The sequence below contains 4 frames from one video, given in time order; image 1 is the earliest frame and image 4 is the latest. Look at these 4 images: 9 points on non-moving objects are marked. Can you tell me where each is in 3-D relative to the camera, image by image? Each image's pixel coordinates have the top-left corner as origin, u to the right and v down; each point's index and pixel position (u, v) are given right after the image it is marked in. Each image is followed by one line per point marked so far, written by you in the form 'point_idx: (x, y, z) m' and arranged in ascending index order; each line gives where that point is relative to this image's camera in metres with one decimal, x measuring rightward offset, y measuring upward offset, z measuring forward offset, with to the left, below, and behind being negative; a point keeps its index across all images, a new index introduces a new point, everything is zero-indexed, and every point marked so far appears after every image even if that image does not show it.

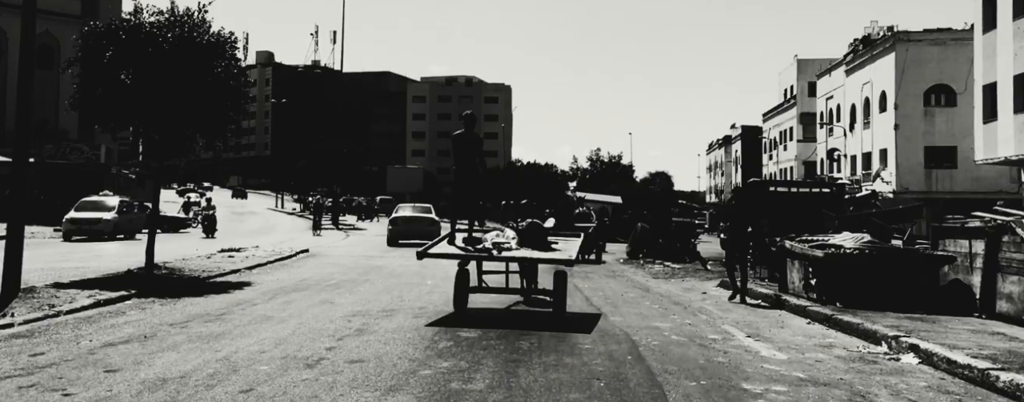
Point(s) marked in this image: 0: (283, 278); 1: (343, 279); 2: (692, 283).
0: (-4.1, -1.4, +17.3) m
1: (-2.9, -1.4, +17.0) m
2: (+3.4, -1.6, +18.6) m
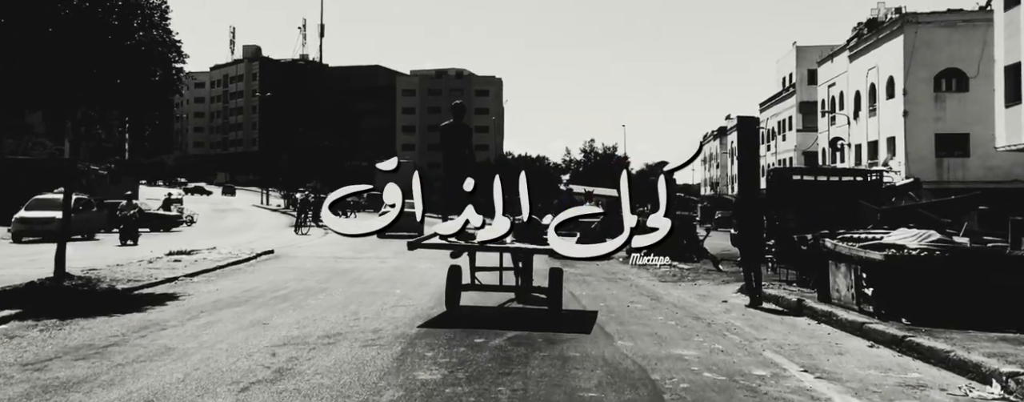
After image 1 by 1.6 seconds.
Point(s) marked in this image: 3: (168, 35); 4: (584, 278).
0: (-4.3, -1.3, +14.6) m
1: (-3.2, -1.3, +14.3) m
2: (+3.2, -1.4, +15.9) m
3: (-5.3, +2.5, +14.9) m
4: (+1.3, -1.4, +18.0) m
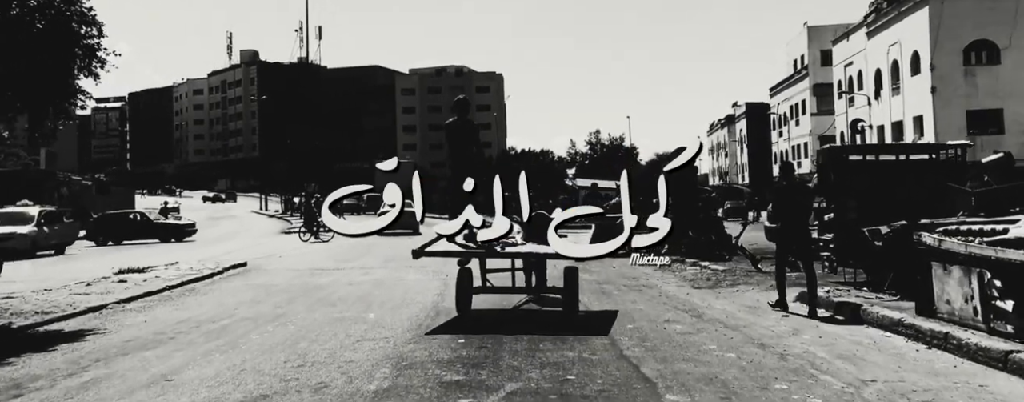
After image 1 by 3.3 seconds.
0: (-4.3, -1.4, +11.7) m
1: (-3.1, -1.4, +11.4) m
2: (+3.2, -1.3, +13.0) m
3: (-5.4, +2.4, +12.0) m
4: (+1.4, -1.3, +15.0) m
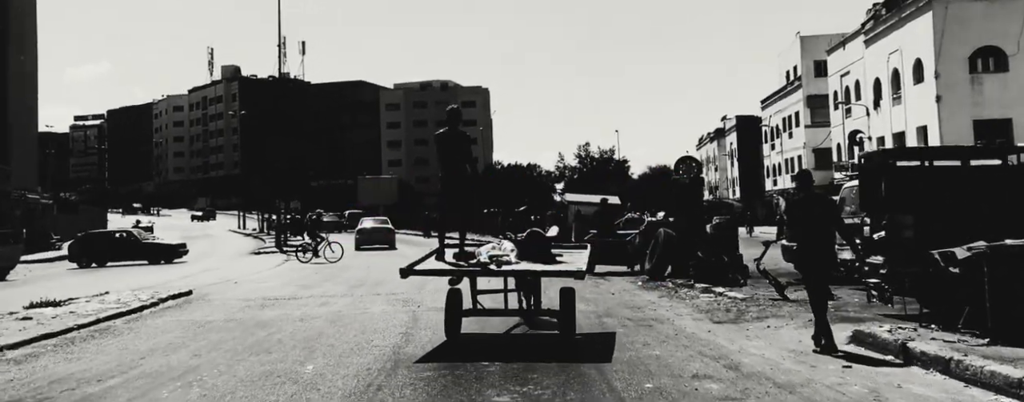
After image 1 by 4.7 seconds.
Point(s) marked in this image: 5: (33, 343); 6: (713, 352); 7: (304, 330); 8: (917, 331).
0: (-4.4, -1.6, +9.0) m
1: (-3.3, -1.5, +8.7) m
2: (+3.0, -1.4, +10.4) m
3: (-5.6, +2.2, +9.4) m
4: (+1.1, -1.5, +12.5) m
5: (-5.4, -1.6, +11.2) m
6: (+1.9, -1.4, +9.2) m
7: (-2.5, -1.6, +12.0) m
8: (+4.0, -1.3, +9.5) m
